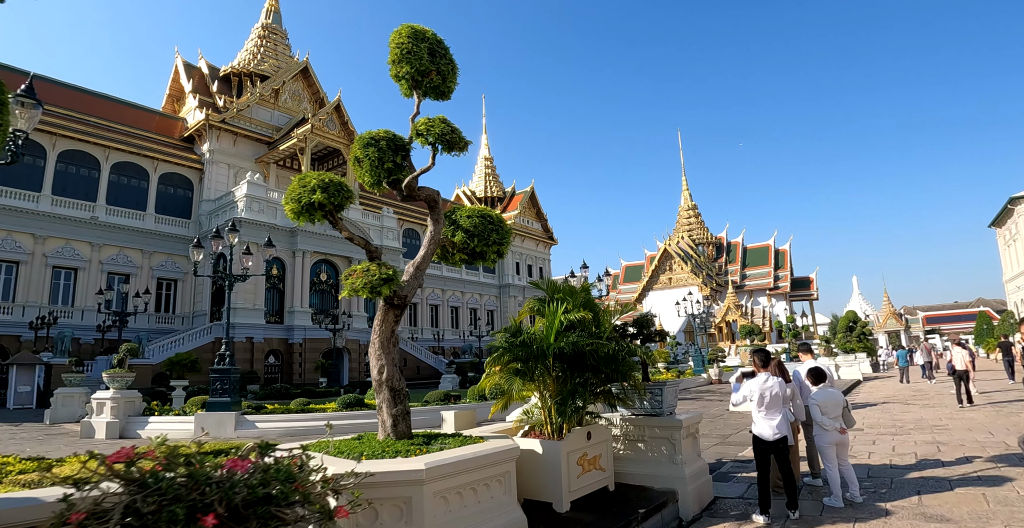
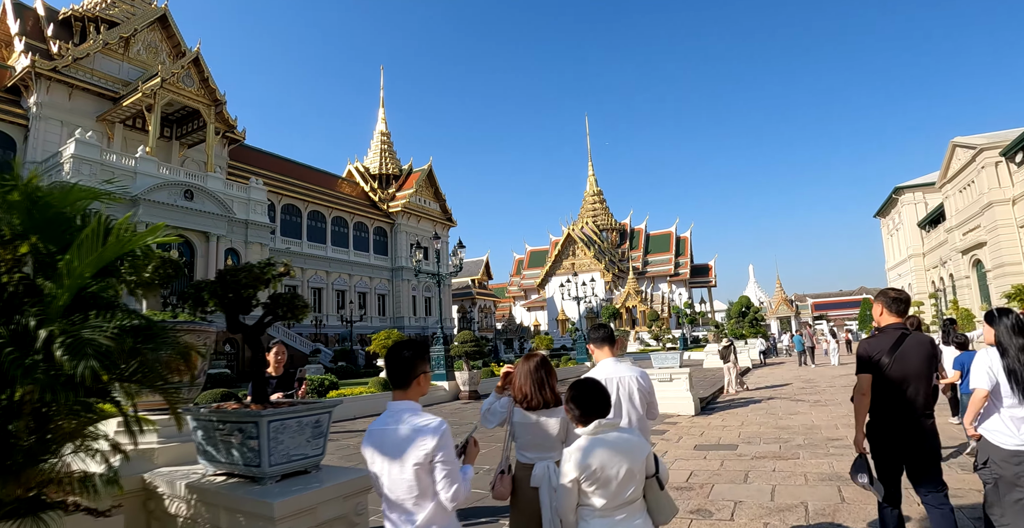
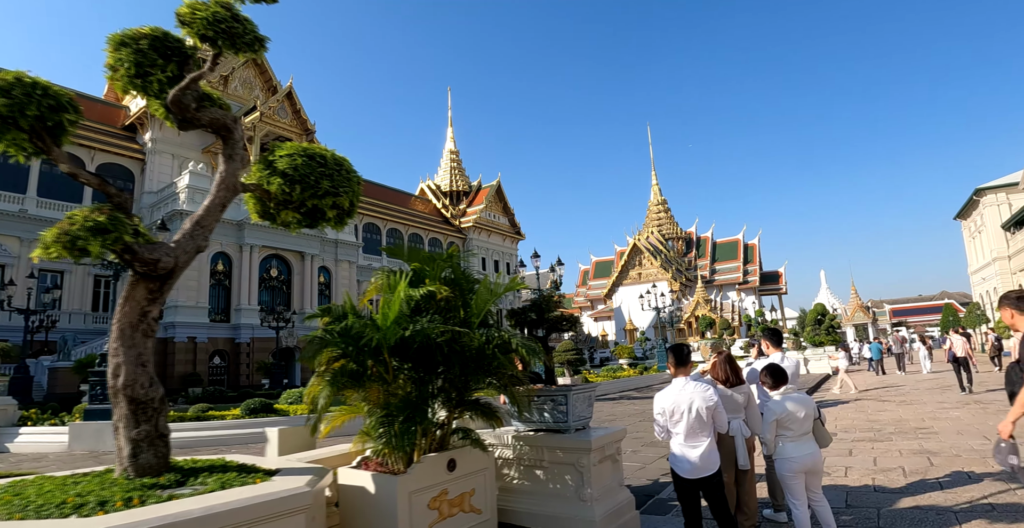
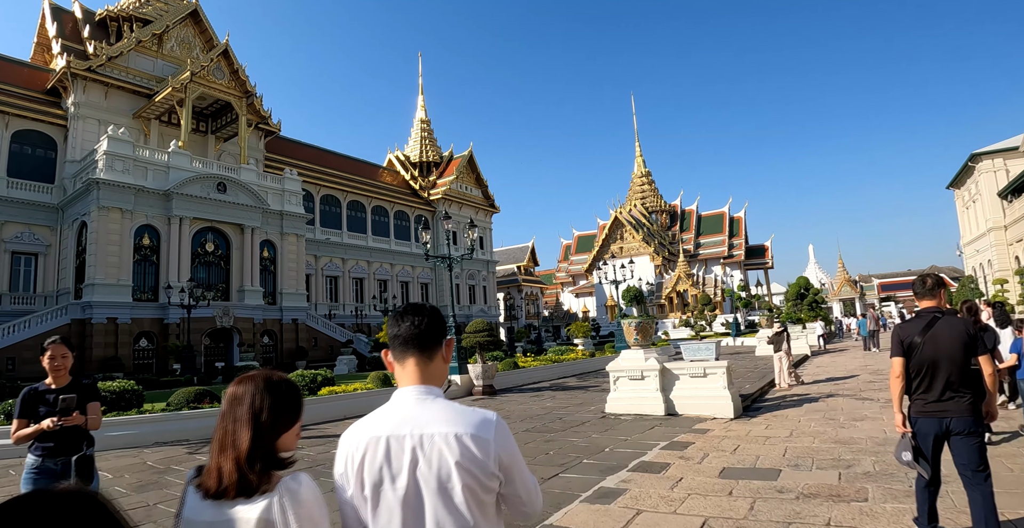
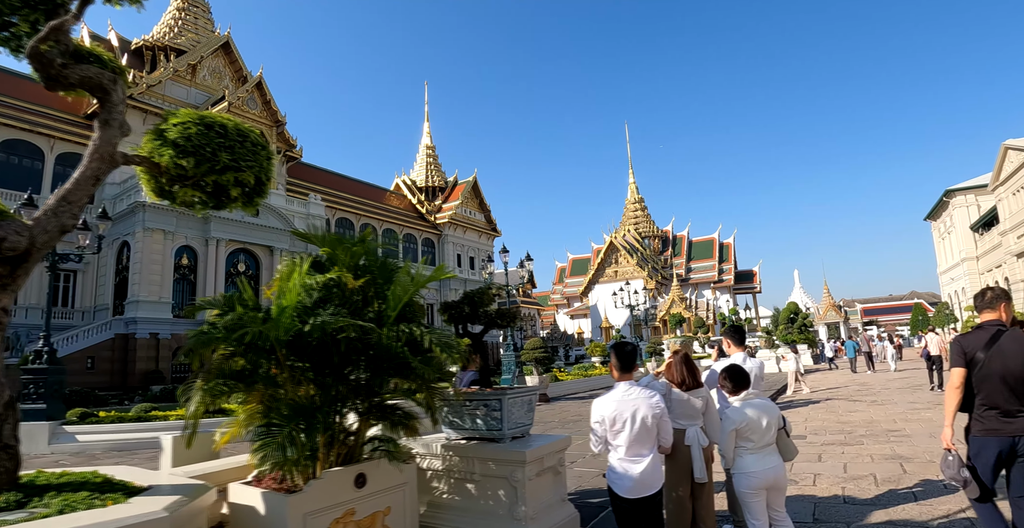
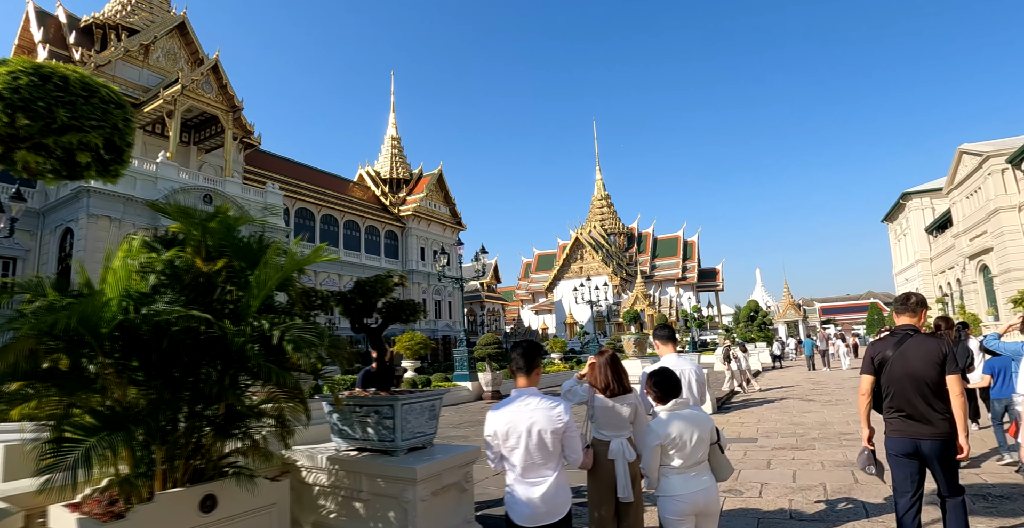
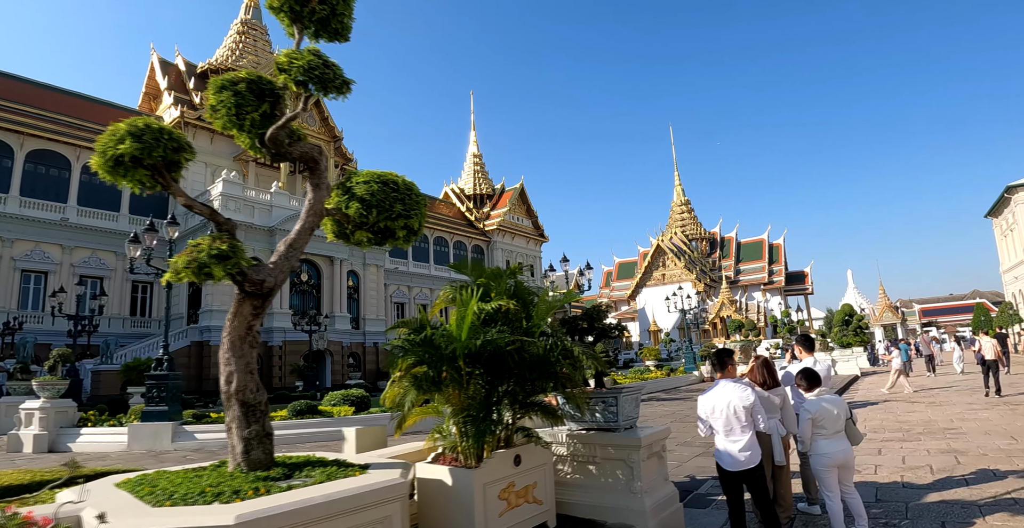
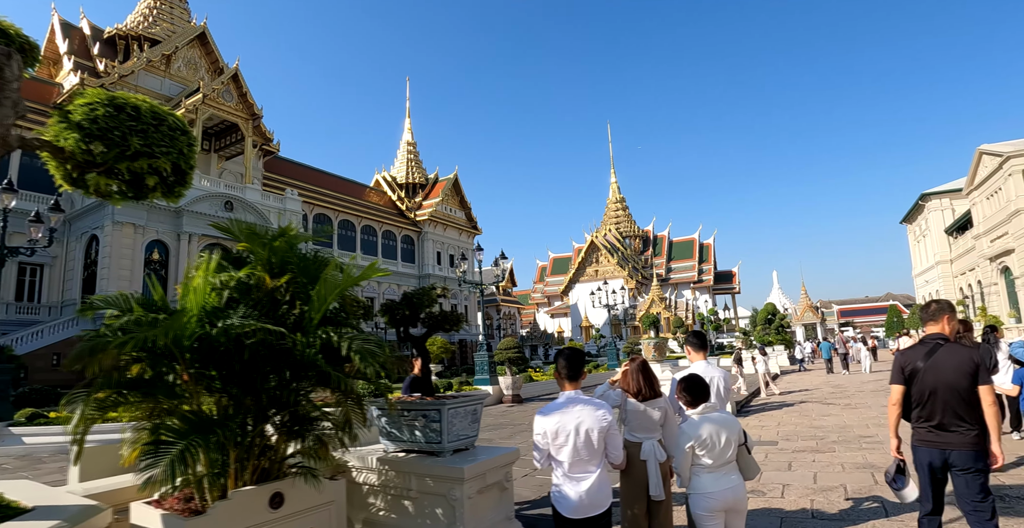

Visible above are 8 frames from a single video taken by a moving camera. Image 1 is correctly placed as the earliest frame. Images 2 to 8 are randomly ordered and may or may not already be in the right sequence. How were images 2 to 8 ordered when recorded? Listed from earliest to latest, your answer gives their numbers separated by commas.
7, 3, 5, 8, 6, 2, 4
